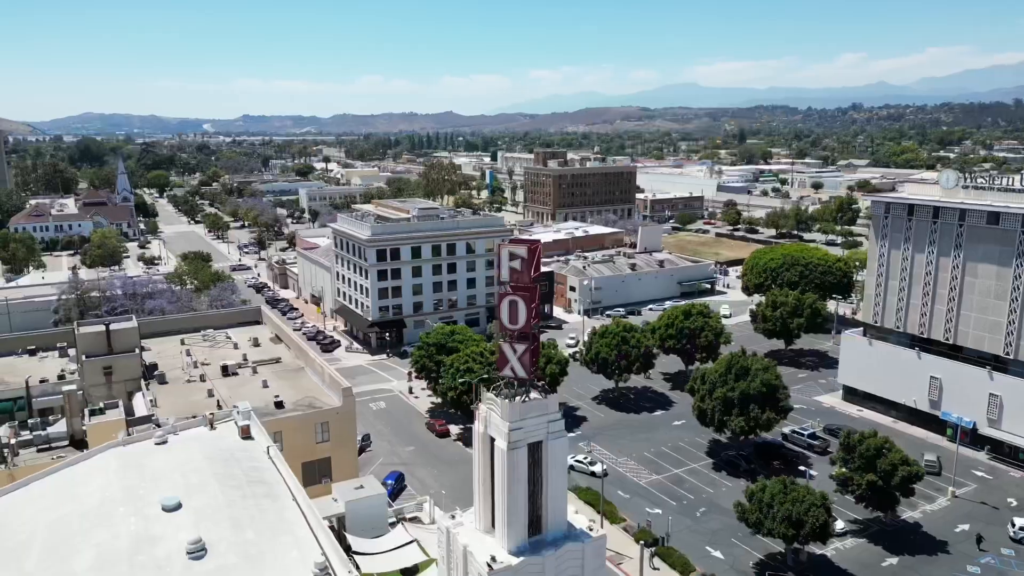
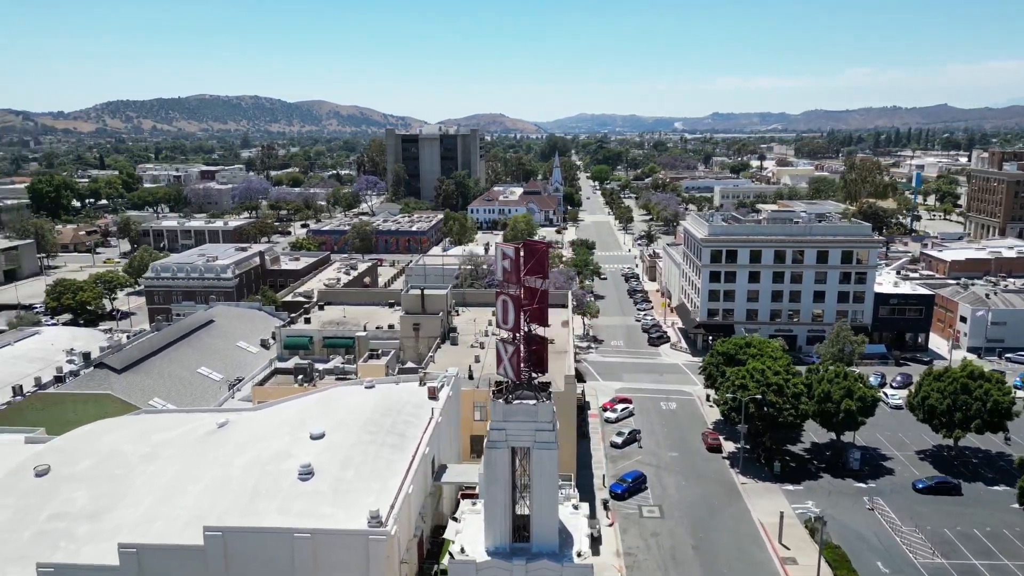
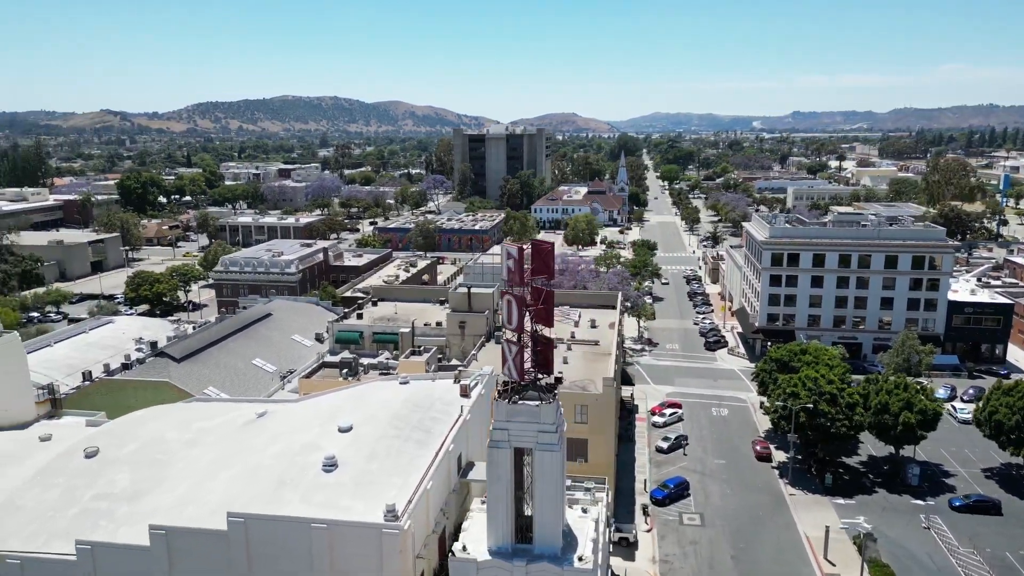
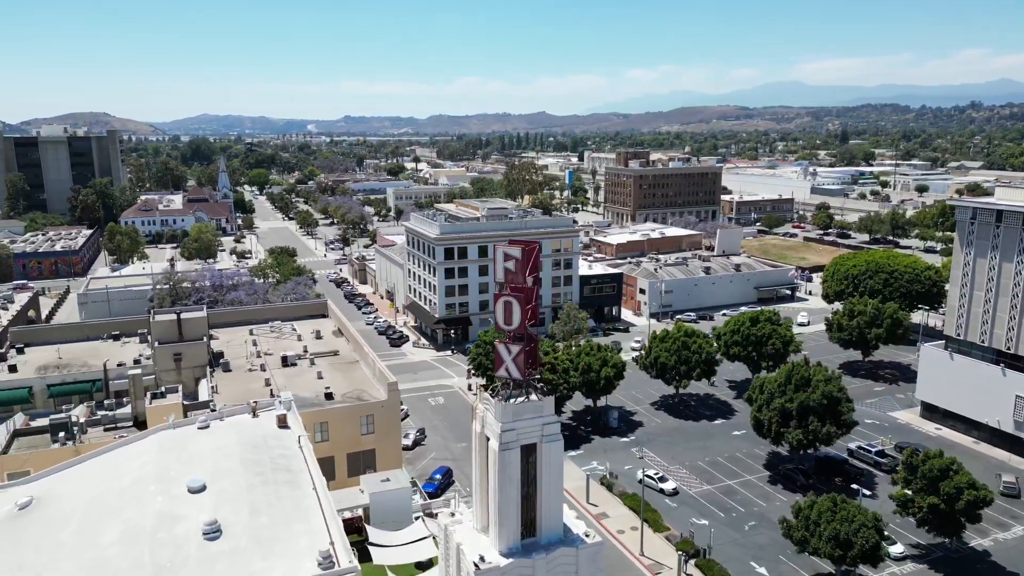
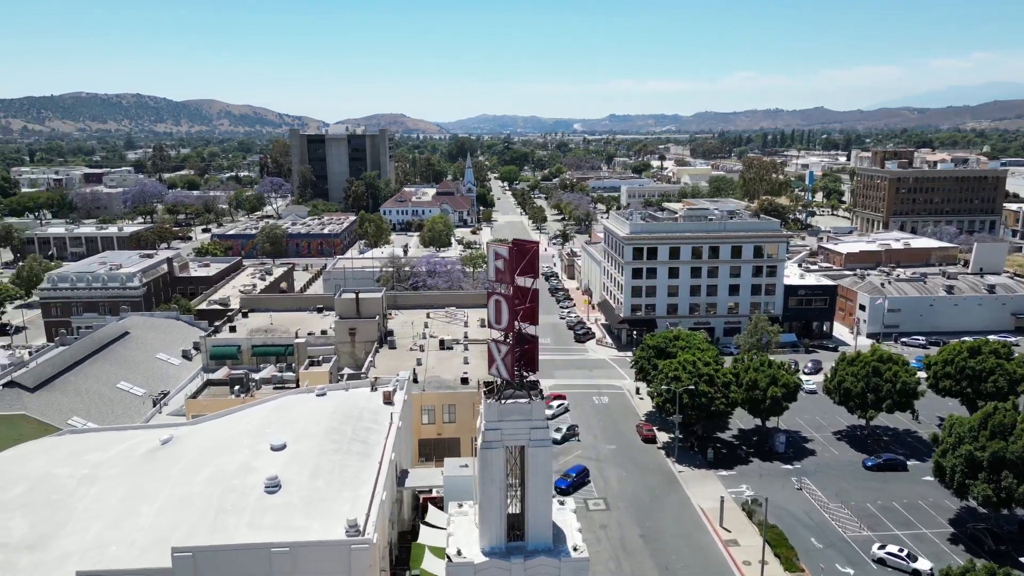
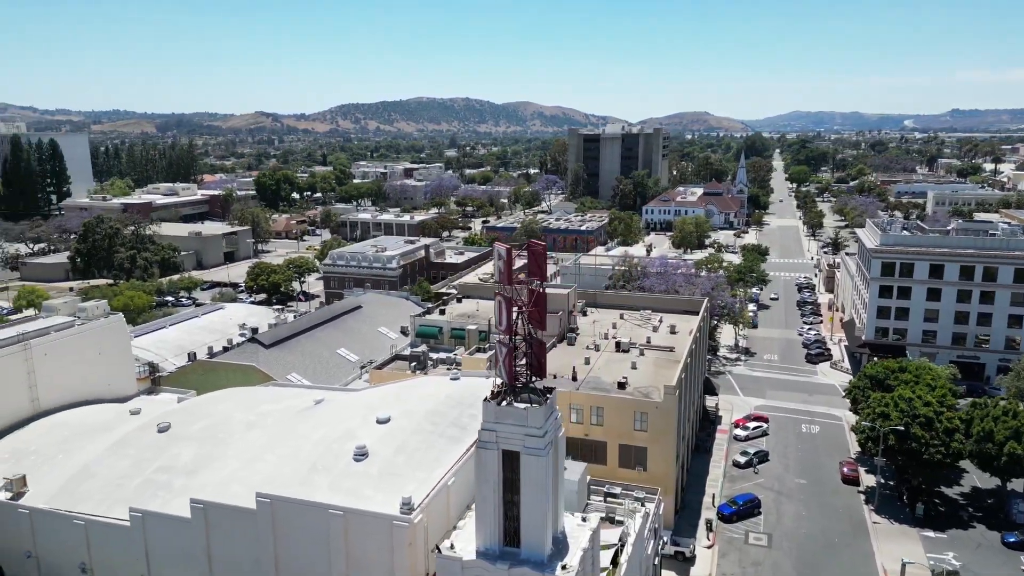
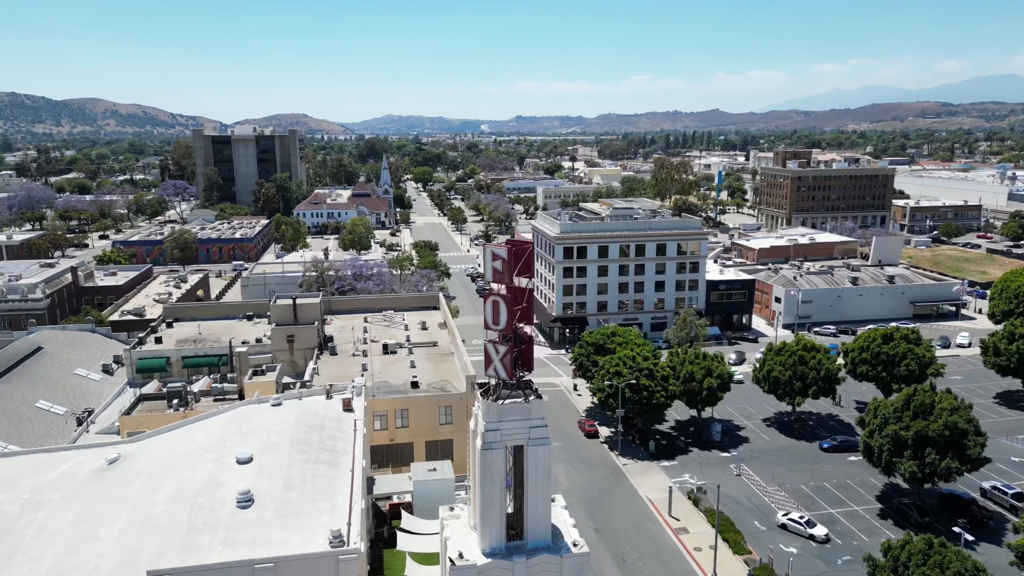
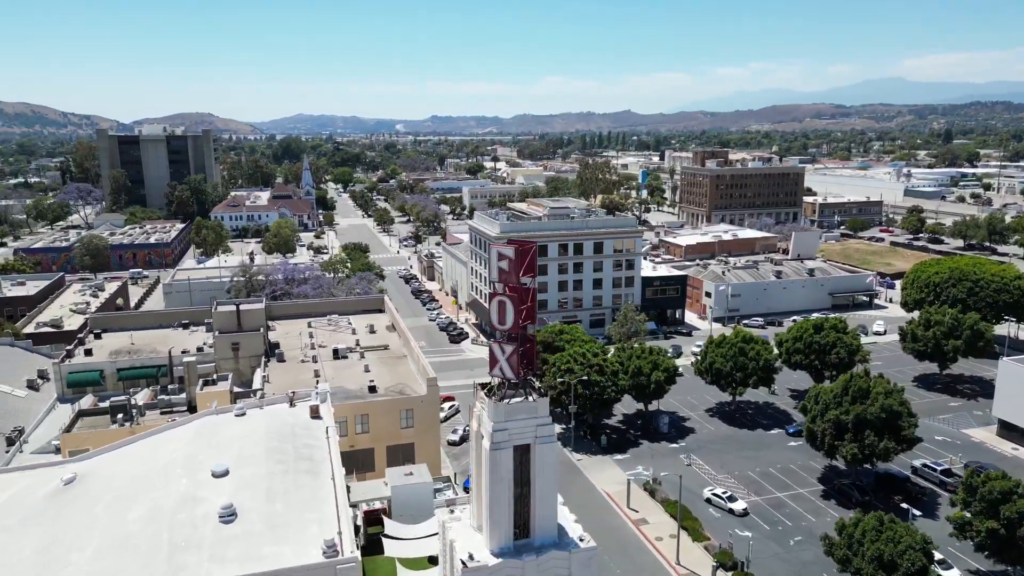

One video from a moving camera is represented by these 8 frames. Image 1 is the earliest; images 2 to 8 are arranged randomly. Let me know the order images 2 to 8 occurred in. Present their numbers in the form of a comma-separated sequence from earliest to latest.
4, 8, 7, 5, 2, 3, 6
